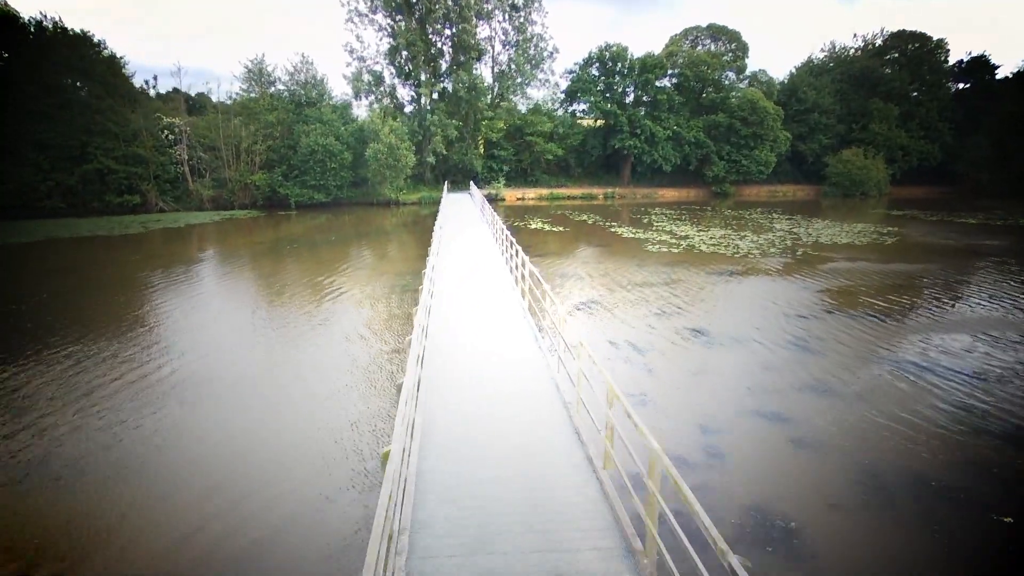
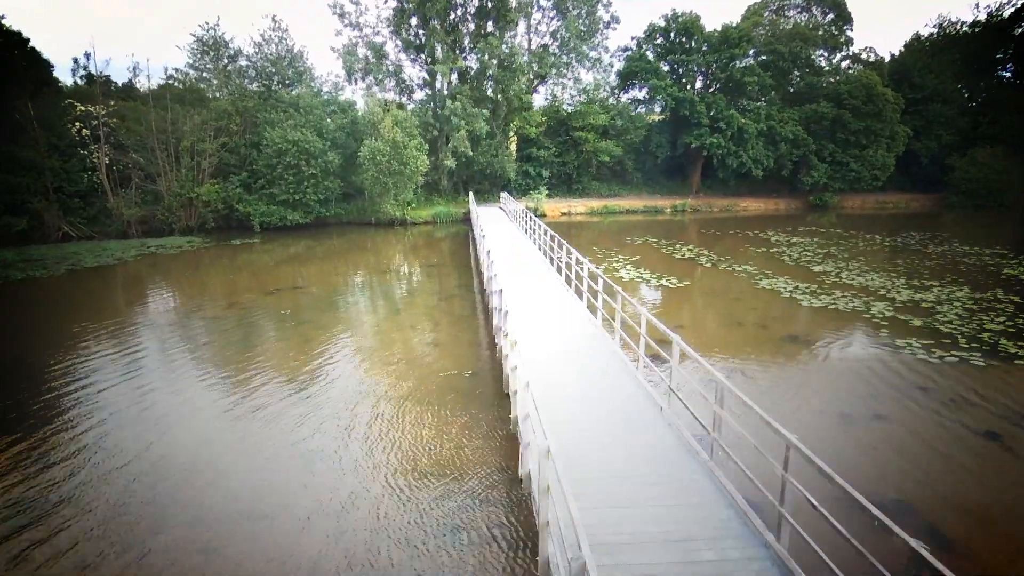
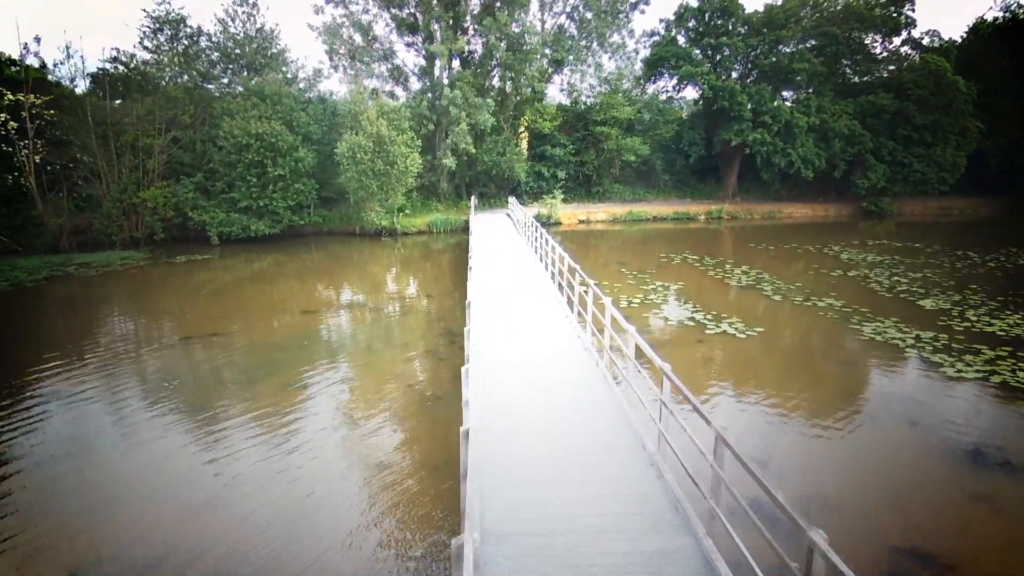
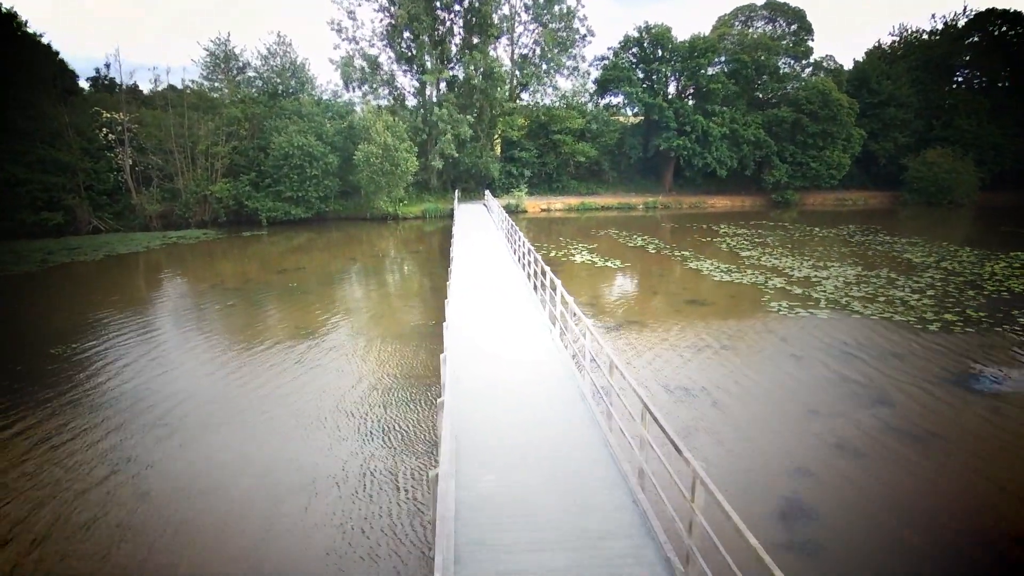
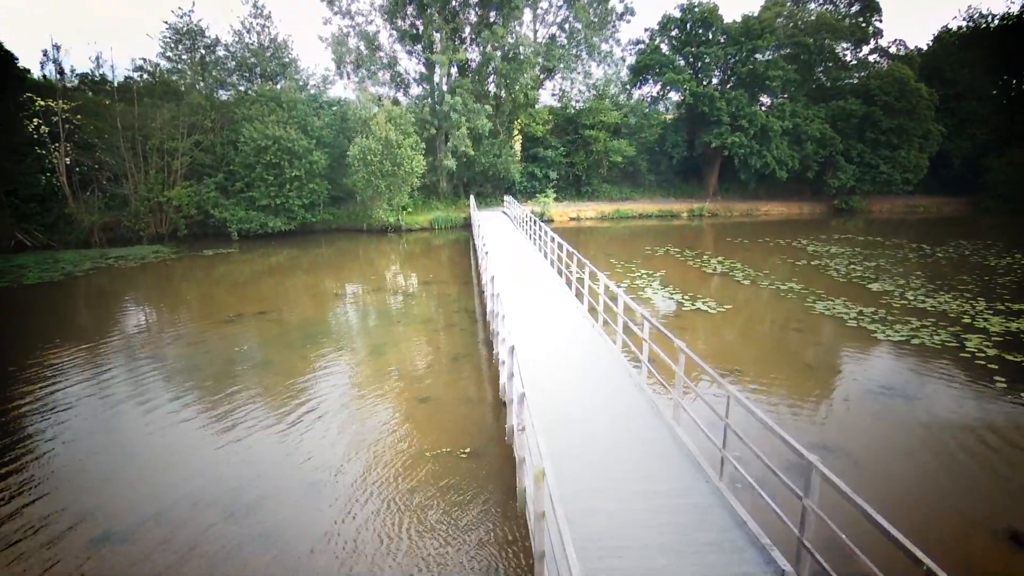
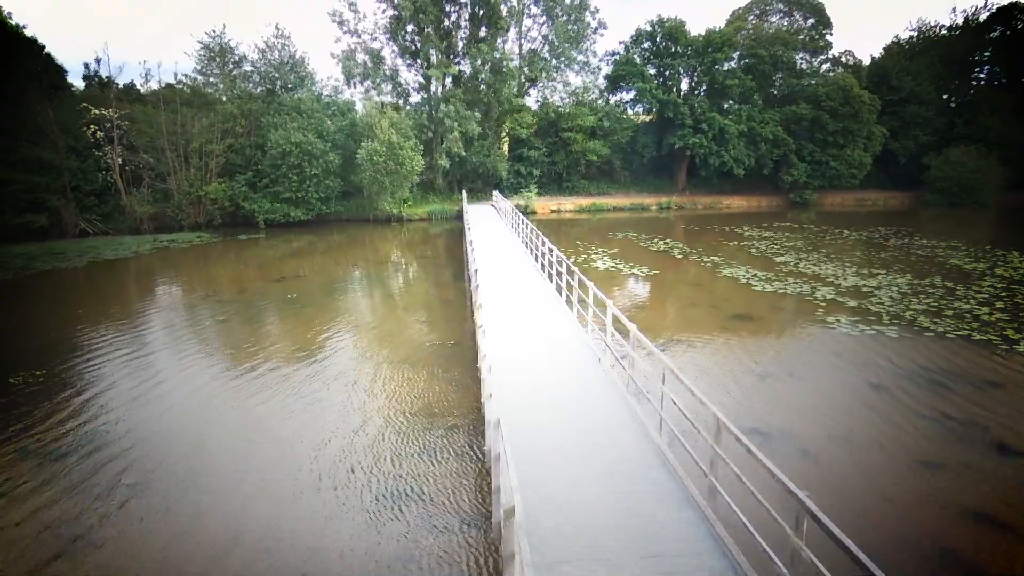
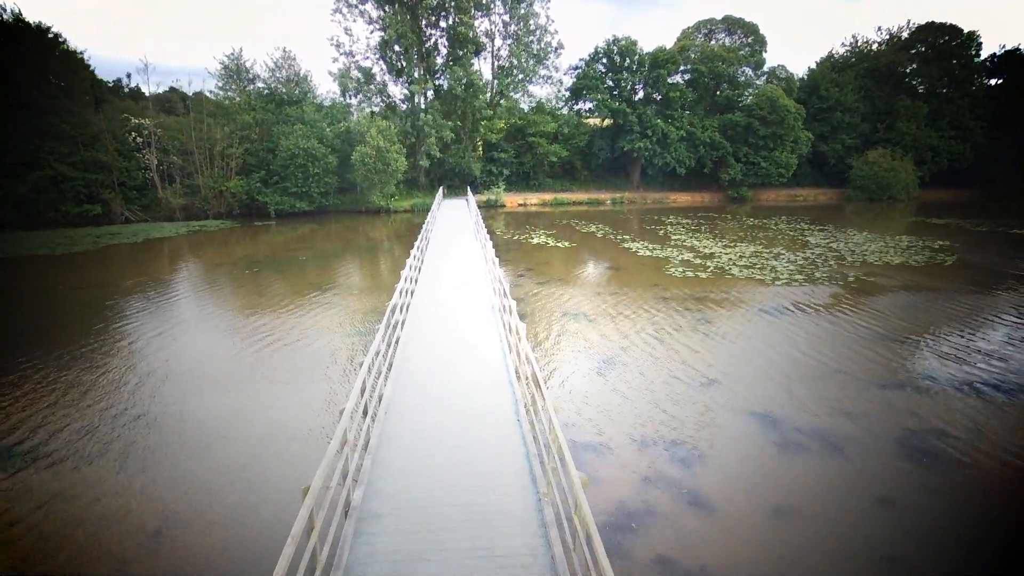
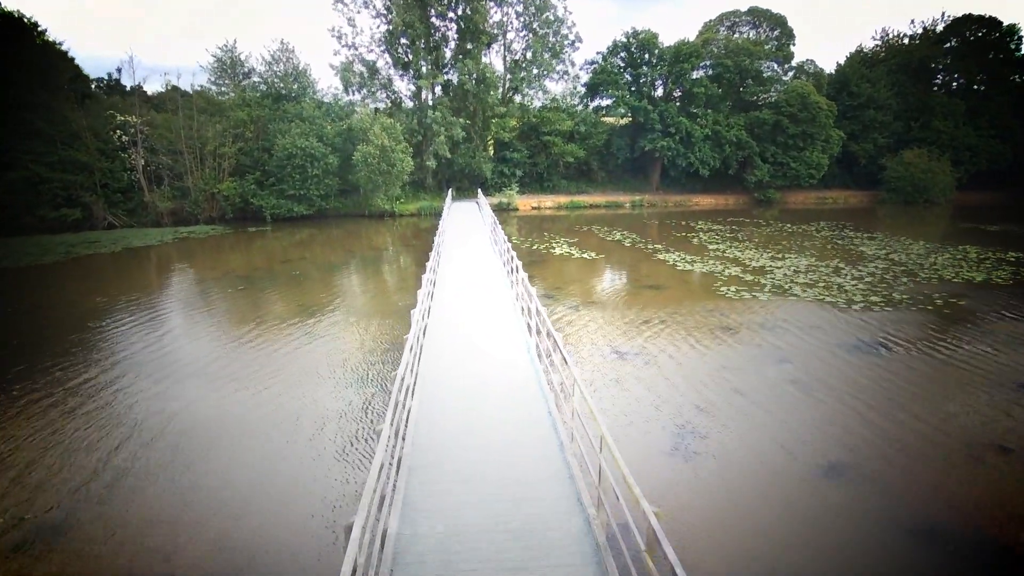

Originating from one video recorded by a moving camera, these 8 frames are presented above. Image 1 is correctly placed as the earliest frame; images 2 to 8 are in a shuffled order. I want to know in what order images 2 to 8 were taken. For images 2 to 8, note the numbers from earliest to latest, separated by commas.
7, 8, 4, 6, 2, 5, 3
